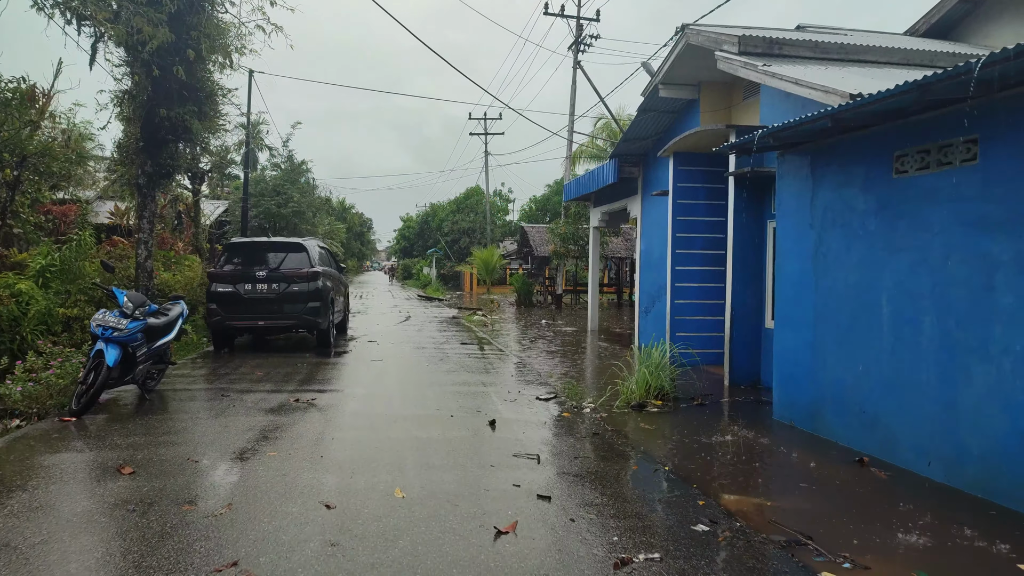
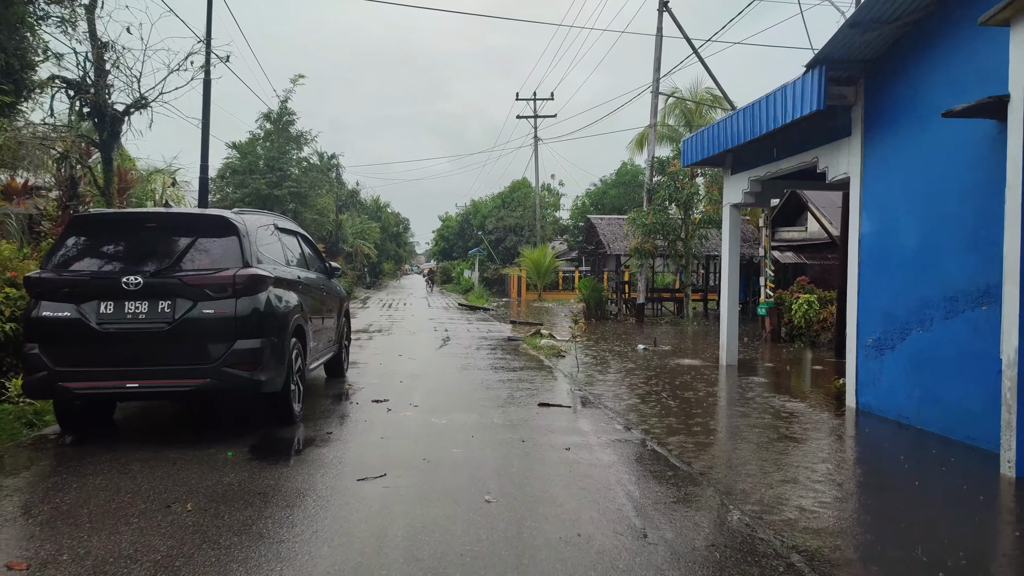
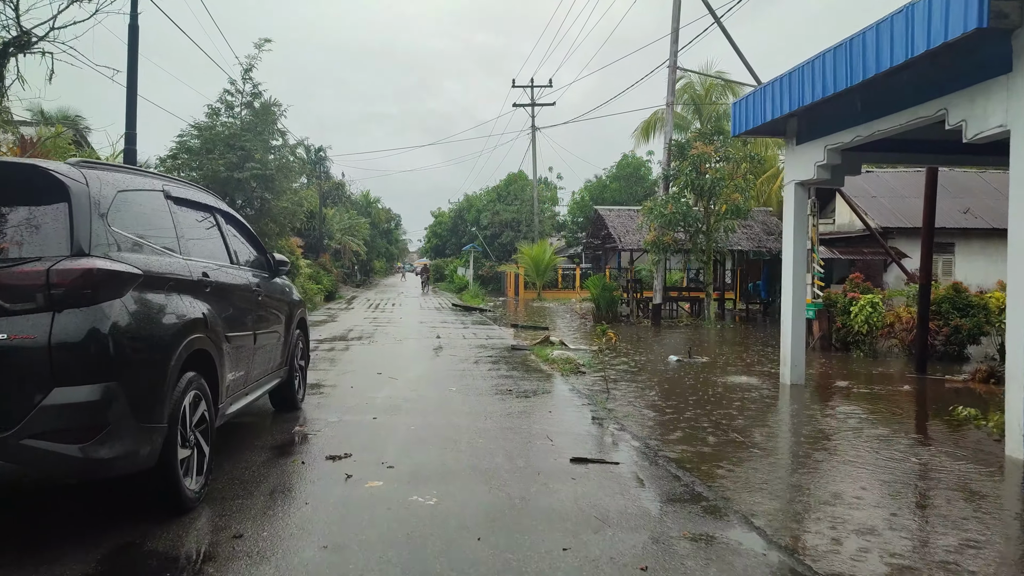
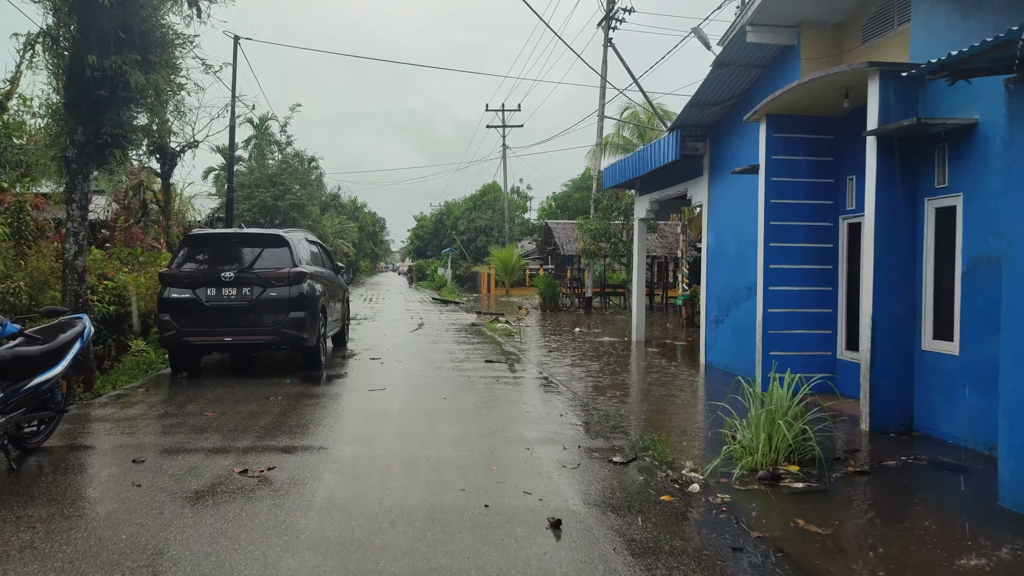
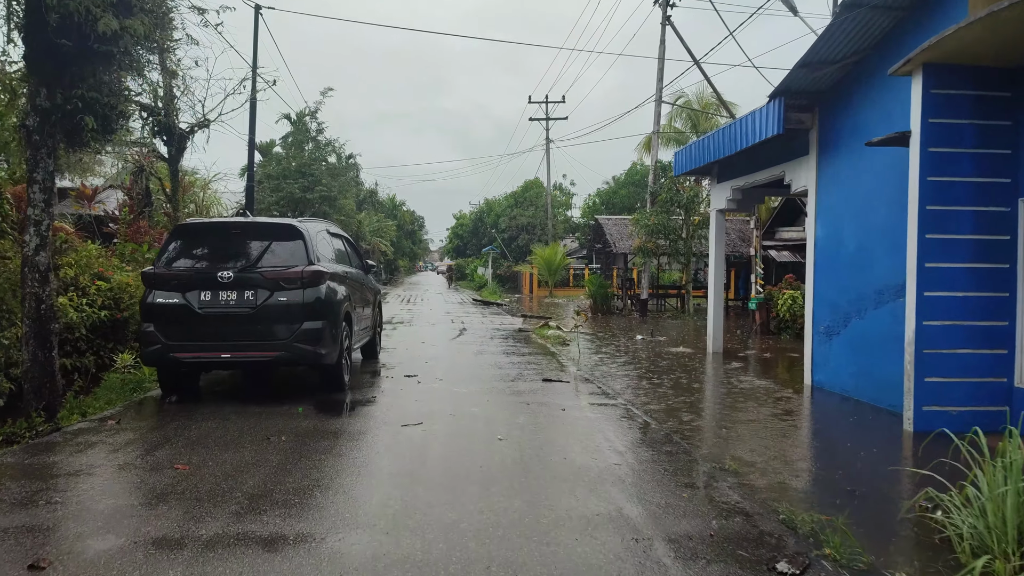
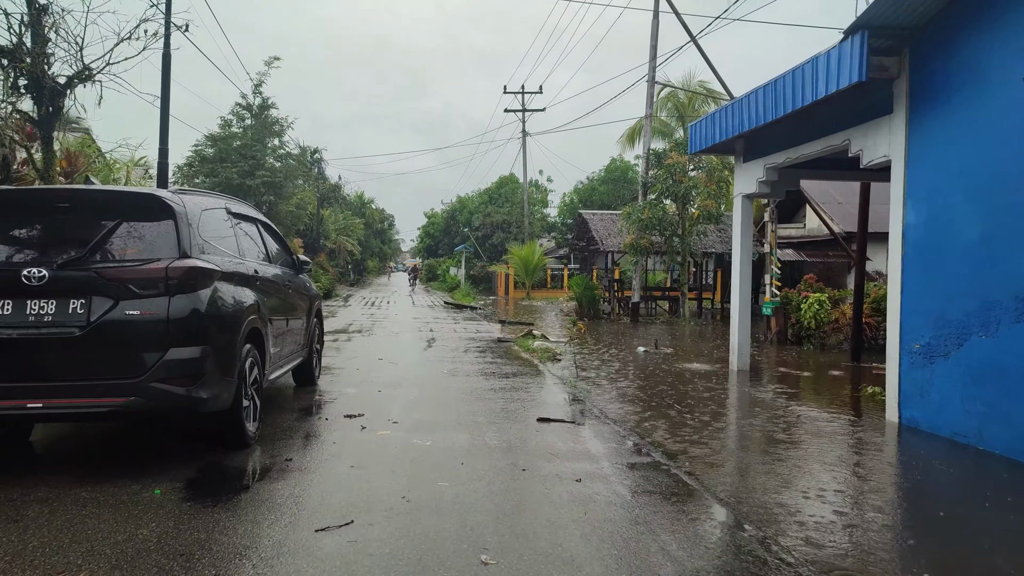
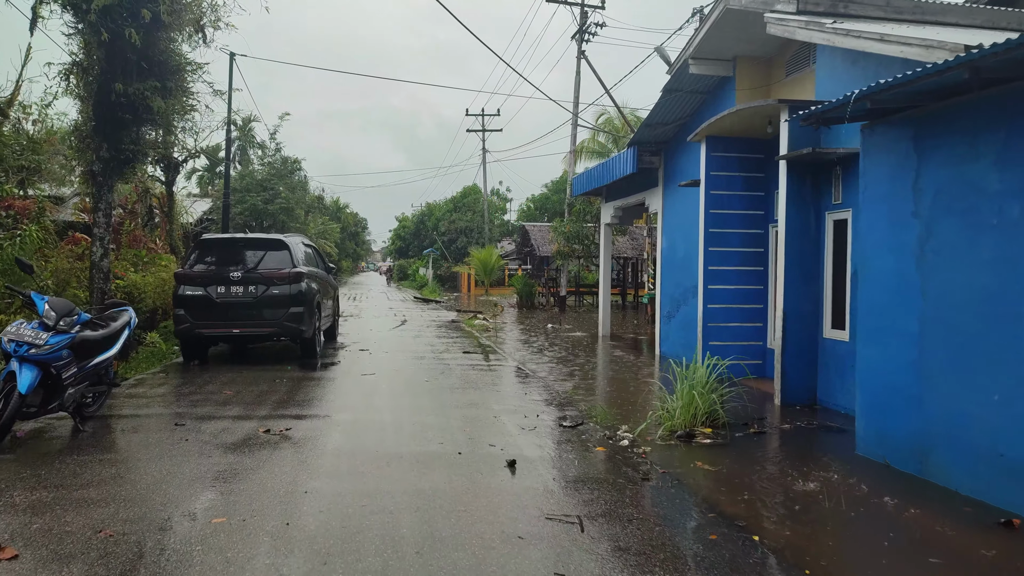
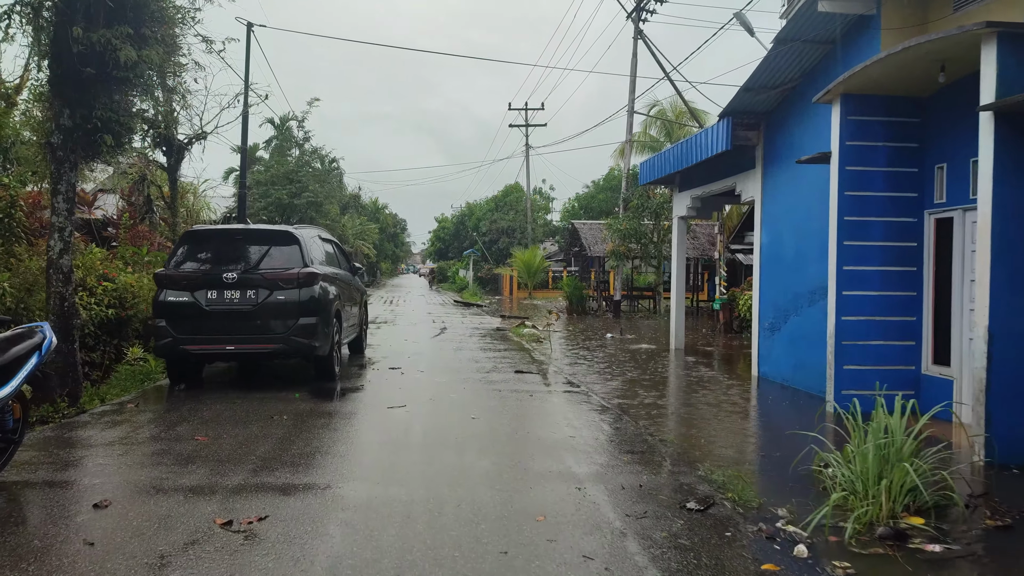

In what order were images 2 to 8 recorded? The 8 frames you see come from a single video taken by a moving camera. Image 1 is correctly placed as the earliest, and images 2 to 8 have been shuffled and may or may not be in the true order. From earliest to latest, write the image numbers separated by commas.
7, 4, 8, 5, 2, 6, 3
